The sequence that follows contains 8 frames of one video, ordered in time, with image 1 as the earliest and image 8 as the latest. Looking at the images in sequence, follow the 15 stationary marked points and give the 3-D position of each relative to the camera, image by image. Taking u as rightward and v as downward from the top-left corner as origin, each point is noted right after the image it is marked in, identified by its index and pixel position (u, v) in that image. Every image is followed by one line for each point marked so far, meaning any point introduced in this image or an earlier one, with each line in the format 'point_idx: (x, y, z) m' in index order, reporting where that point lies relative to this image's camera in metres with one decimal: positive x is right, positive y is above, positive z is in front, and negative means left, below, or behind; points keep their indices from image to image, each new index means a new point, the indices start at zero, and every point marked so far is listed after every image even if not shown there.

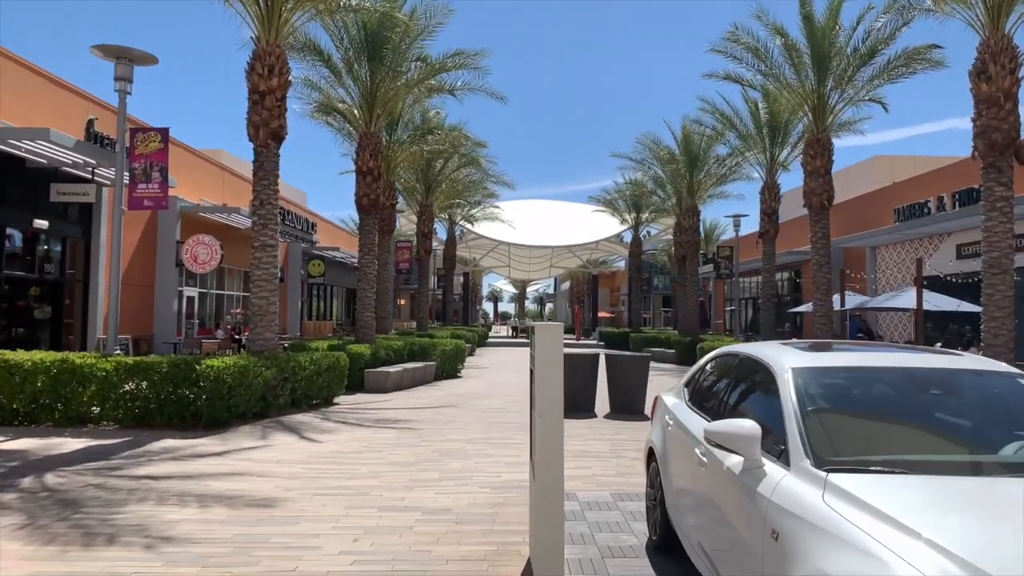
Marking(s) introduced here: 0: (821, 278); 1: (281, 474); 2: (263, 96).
0: (+8.2, +0.3, +19.2) m
1: (-2.8, -2.2, +8.7) m
2: (-4.8, +3.7, +13.9) m
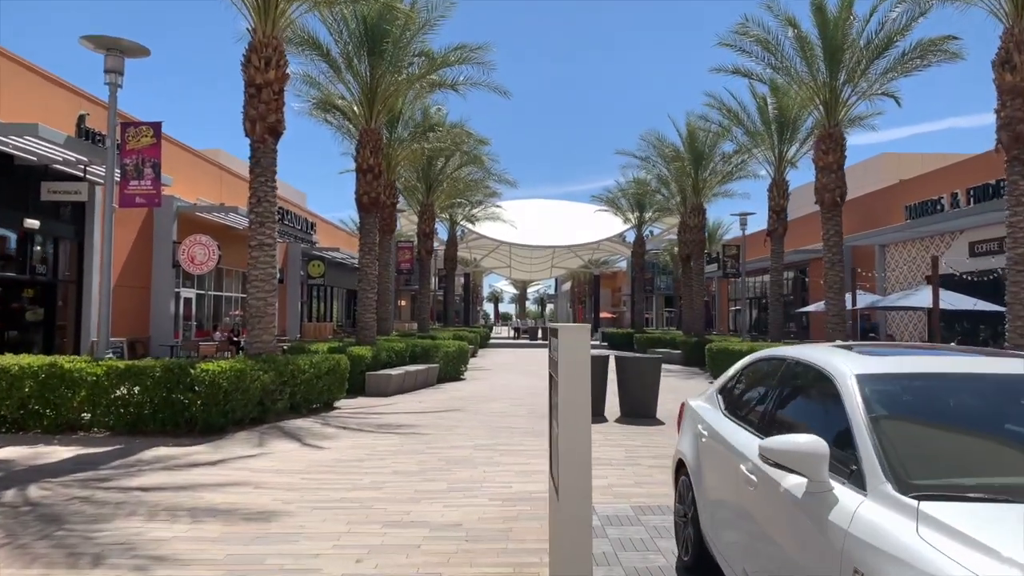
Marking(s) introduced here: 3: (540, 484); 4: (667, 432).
0: (+8.3, +0.3, +18.7) m
1: (-2.6, -2.2, +8.2) m
2: (-4.7, +3.7, +13.4) m
3: (+0.3, -2.2, +7.9) m
4: (+2.5, -2.3, +11.7) m
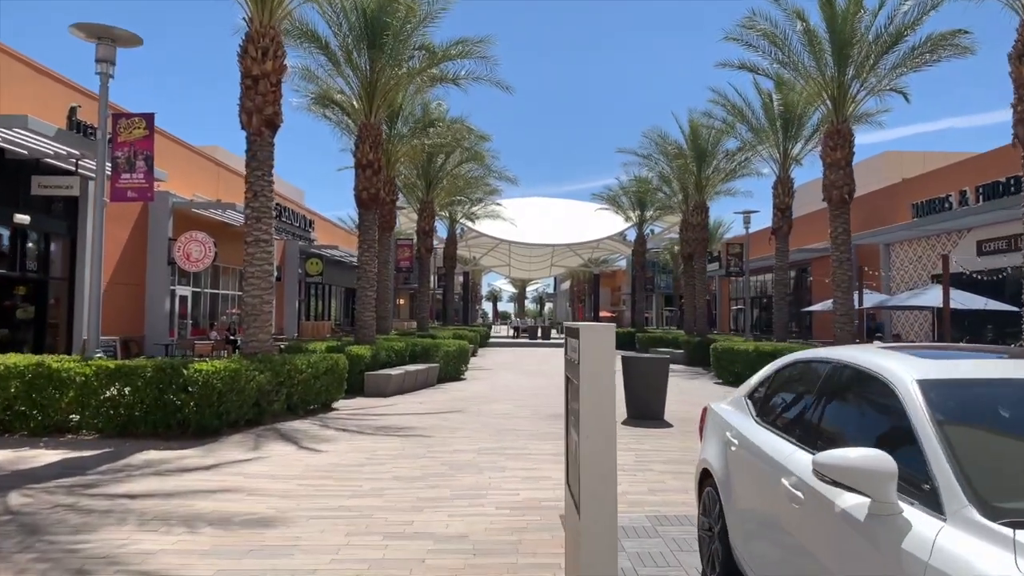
0: (+8.3, +0.3, +18.4) m
1: (-2.6, -2.2, +7.8) m
2: (-4.6, +3.7, +13.0) m
3: (+0.4, -2.1, +7.6) m
4: (+2.6, -2.3, +11.3) m
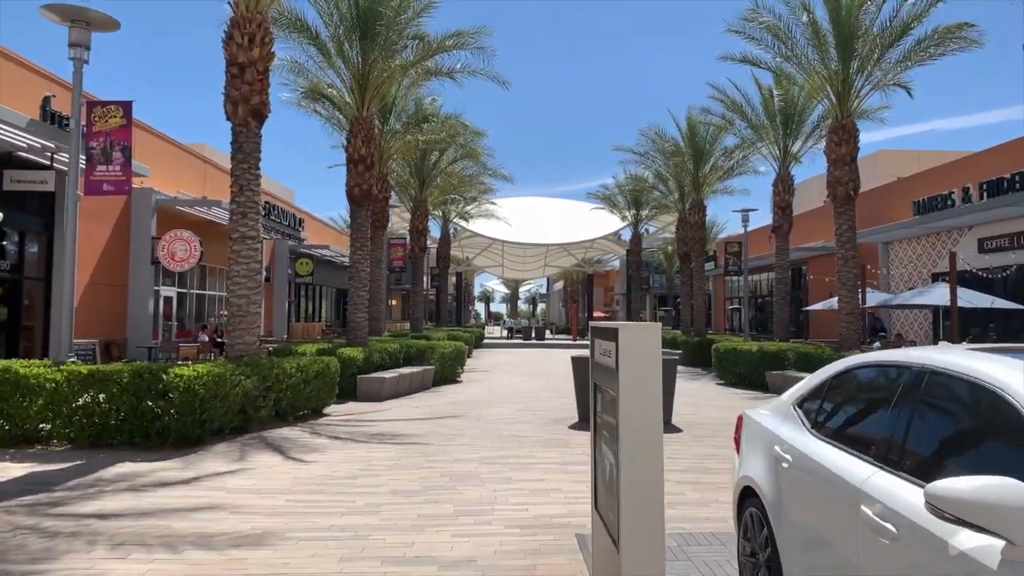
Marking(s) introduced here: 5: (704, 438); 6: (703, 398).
0: (+8.3, +0.4, +17.9) m
1: (-2.5, -2.2, +7.2) m
2: (-4.6, +3.7, +12.4) m
3: (+0.5, -2.1, +7.0) m
4: (+2.6, -2.3, +10.7) m
5: (+2.9, -2.3, +10.9) m
6: (+4.4, -2.5, +16.6) m
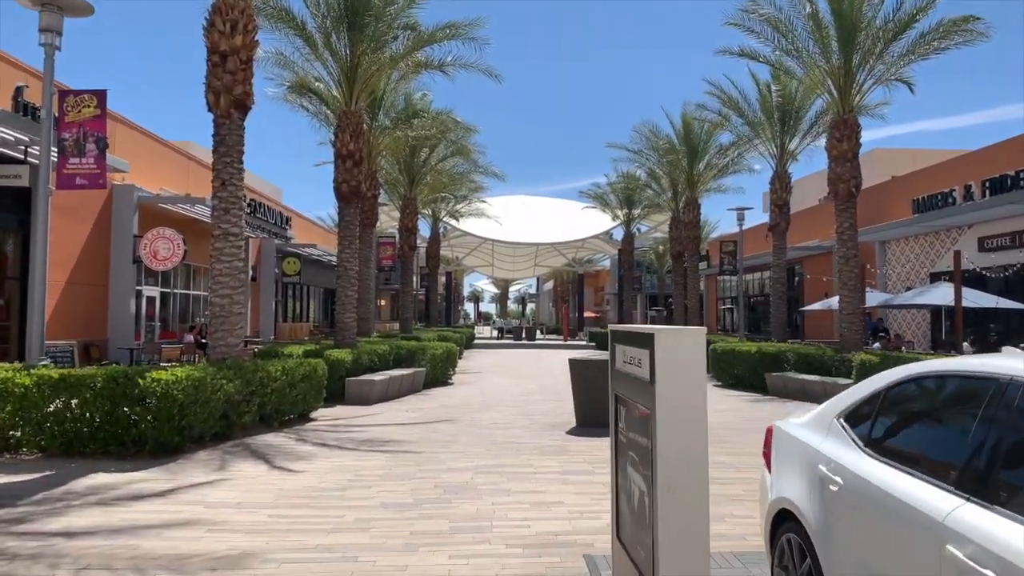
0: (+8.1, +0.4, +17.5) m
1: (-2.5, -2.1, +6.6) m
2: (-4.7, +3.8, +11.8) m
3: (+0.5, -2.1, +6.5) m
4: (+2.5, -2.3, +10.3) m
5: (+2.8, -2.3, +10.5) m
6: (+4.2, -2.5, +16.2) m
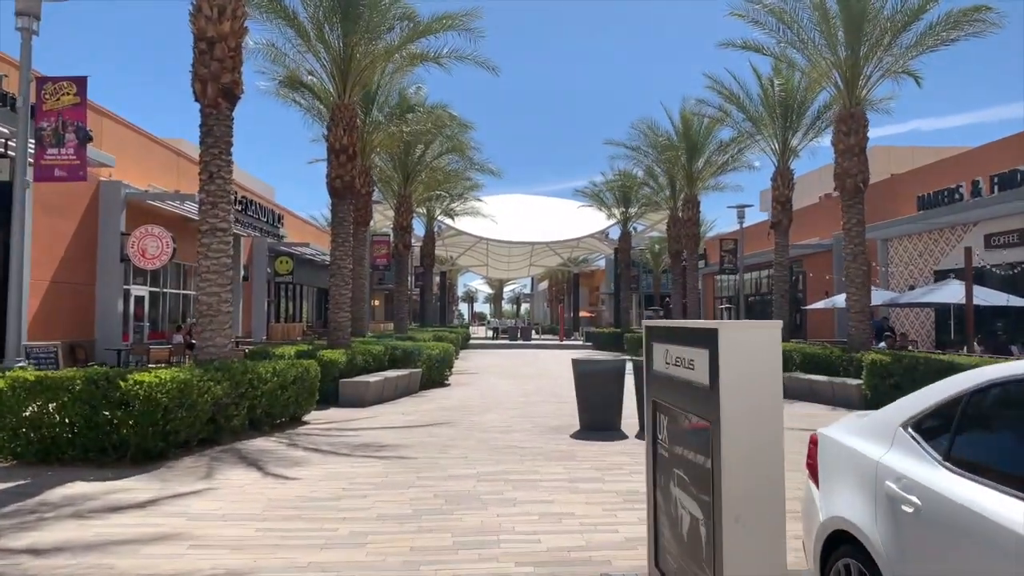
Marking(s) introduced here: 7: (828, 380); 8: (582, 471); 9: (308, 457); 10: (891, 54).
0: (+8.1, +0.4, +17.1) m
1: (-2.4, -2.1, +6.1) m
2: (-4.7, +3.8, +11.3) m
3: (+0.5, -2.0, +6.0) m
4: (+2.6, -2.2, +9.8) m
5: (+2.9, -2.2, +10.0) m
6: (+4.2, -2.5, +15.8) m
7: (+6.8, -2.0, +15.5) m
8: (+0.8, -2.1, +8.4) m
9: (-2.7, -2.2, +9.5) m
10: (+9.0, +5.5, +17.1) m
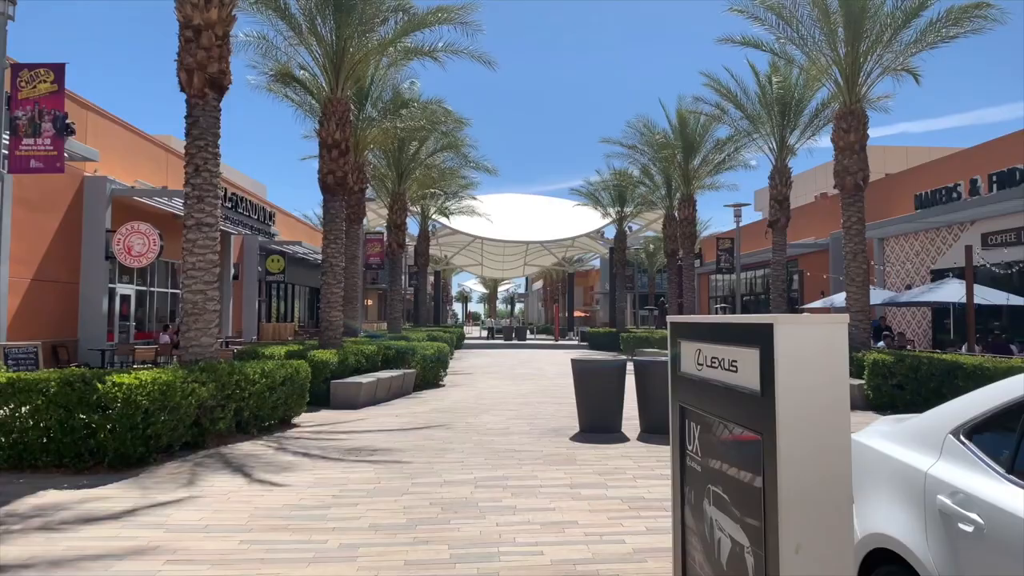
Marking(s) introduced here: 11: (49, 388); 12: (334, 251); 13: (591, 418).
0: (+8.0, +0.5, +16.8) m
1: (-2.4, -2.1, +5.7) m
2: (-4.7, +3.8, +10.9) m
3: (+0.5, -2.0, +5.6) m
4: (+2.6, -2.2, +9.5) m
5: (+2.8, -2.2, +9.7) m
6: (+4.1, -2.4, +15.4) m
7: (+6.7, -2.0, +15.2) m
8: (+0.8, -2.1, +8.0) m
9: (-2.7, -2.2, +9.1) m
10: (+8.9, +5.6, +16.8) m
11: (-5.3, -1.1, +8.3) m
12: (-4.2, +0.9, +17.2) m
13: (+1.2, -2.0, +11.0) m
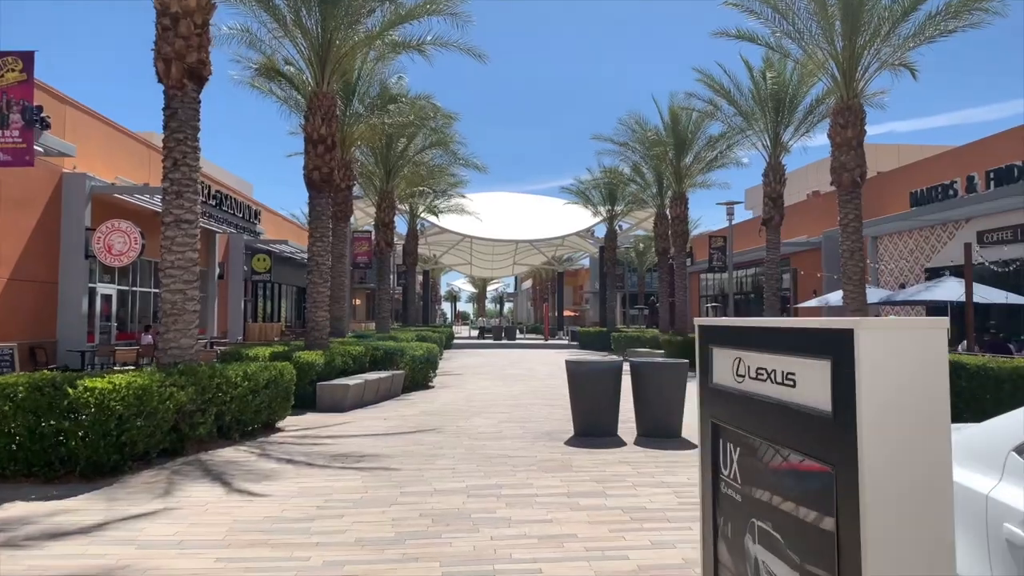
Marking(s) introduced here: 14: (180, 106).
0: (+7.8, +0.5, +16.5) m
1: (-2.4, -2.1, +5.3) m
2: (-4.8, +3.8, +10.4) m
3: (+0.5, -2.0, +5.3) m
4: (+2.5, -2.2, +9.1) m
5: (+2.8, -2.2, +9.4) m
6: (+4.0, -2.4, +15.1) m
7: (+6.5, -1.9, +14.9) m
8: (+0.7, -2.1, +7.6) m
9: (-2.8, -2.2, +8.7) m
10: (+8.7, +5.6, +16.6) m
11: (-5.3, -1.1, +7.8) m
12: (-4.4, +0.9, +16.7) m
13: (+1.1, -2.0, +10.7) m
14: (-4.8, +2.6, +10.4) m
